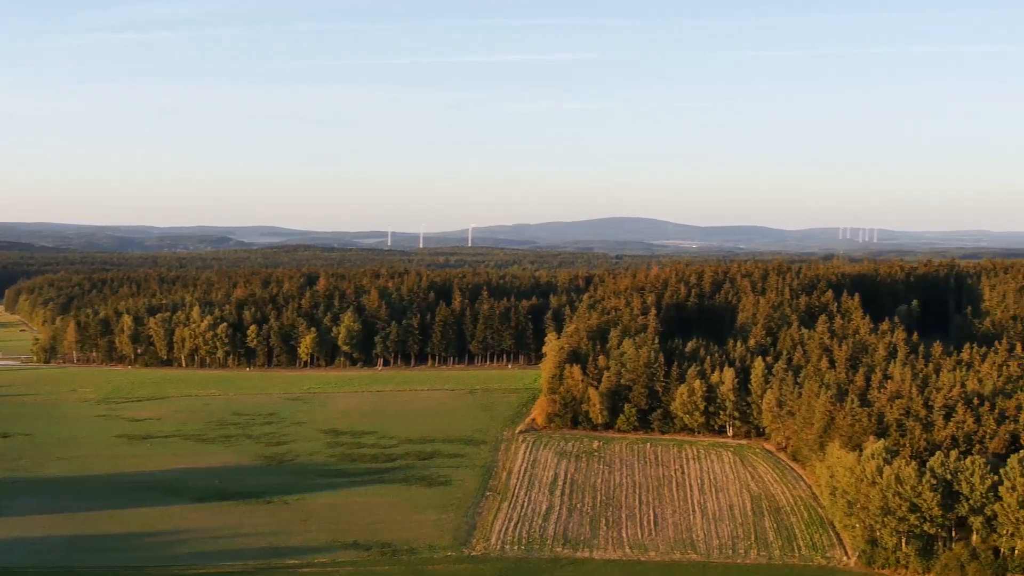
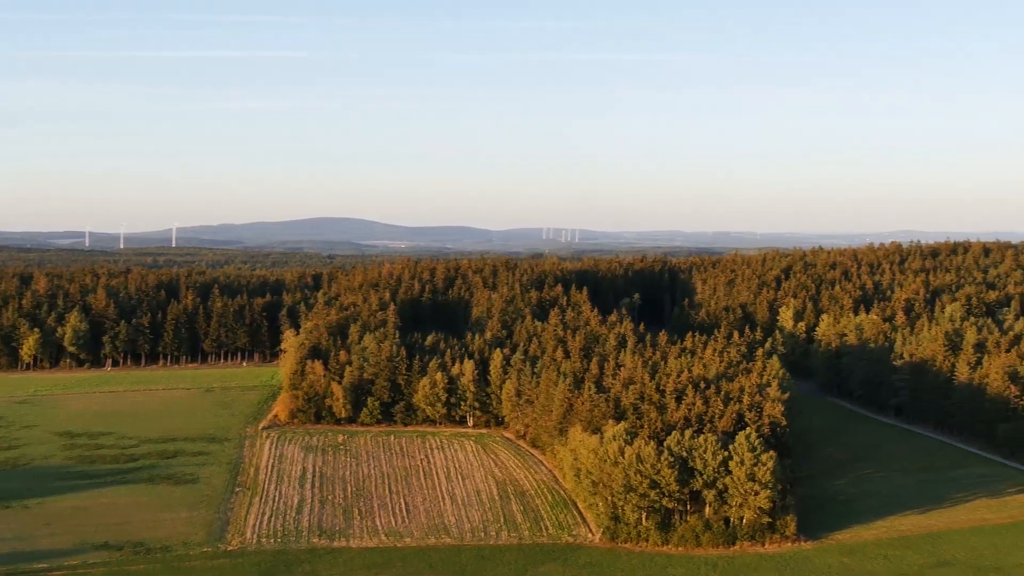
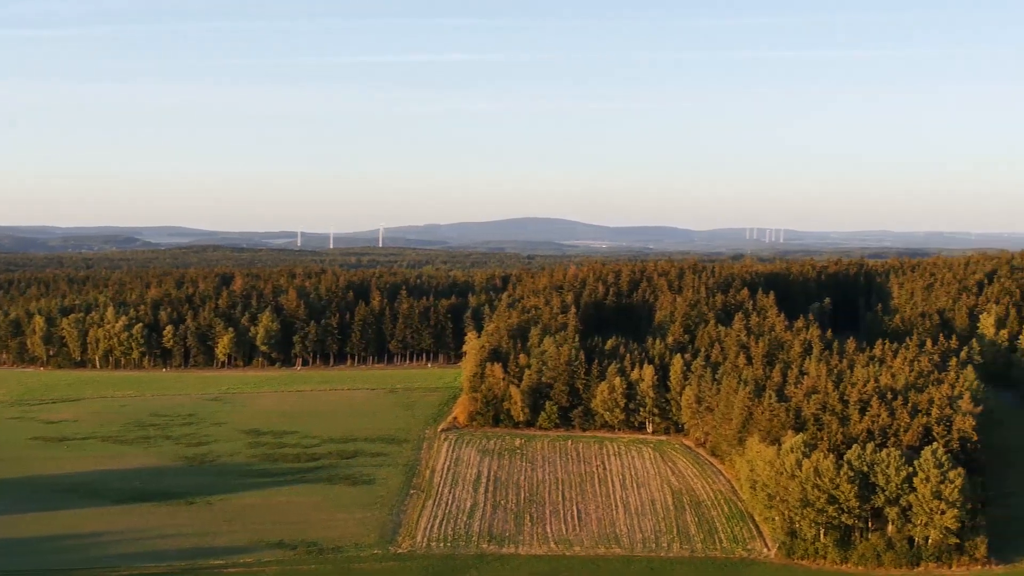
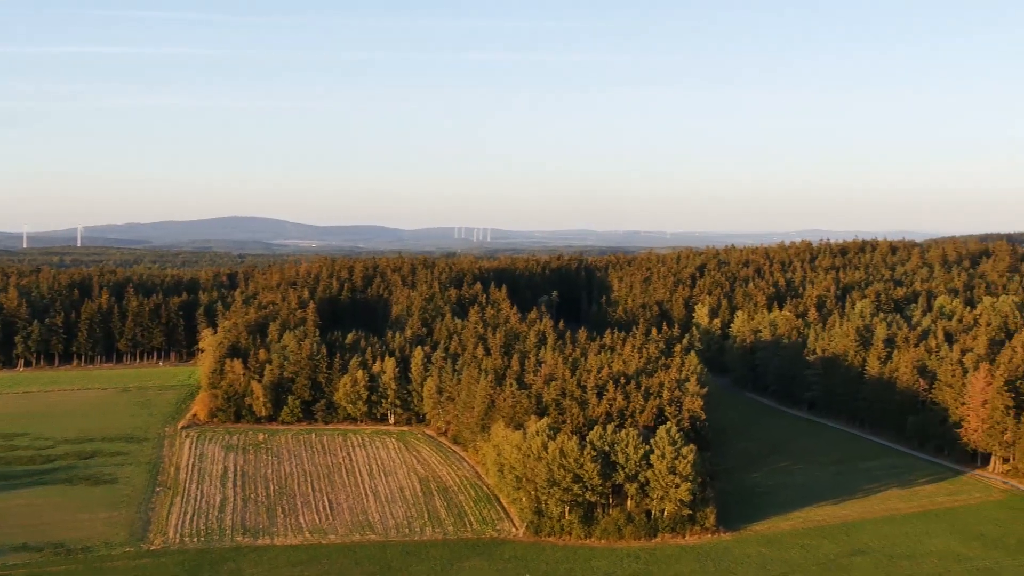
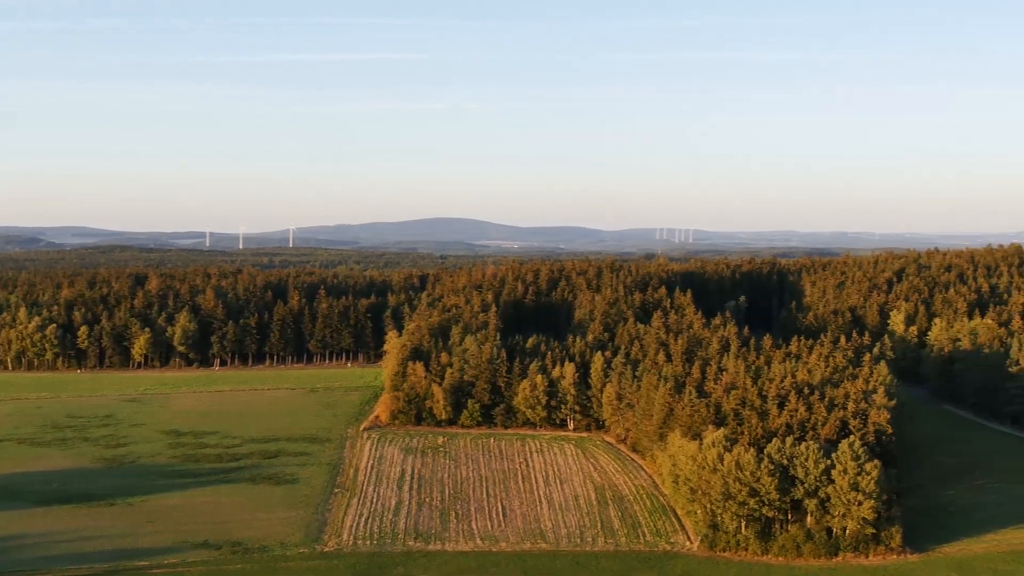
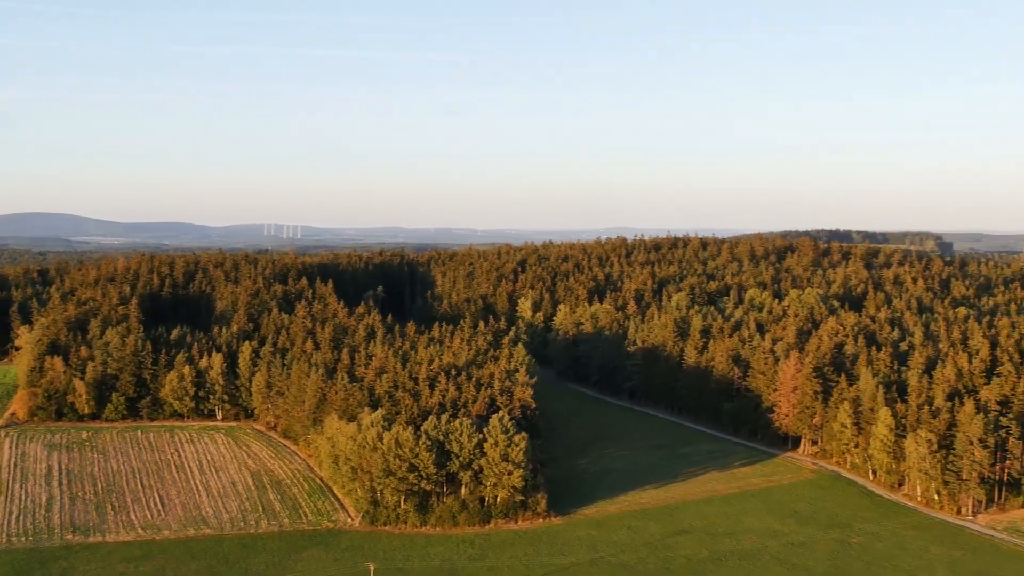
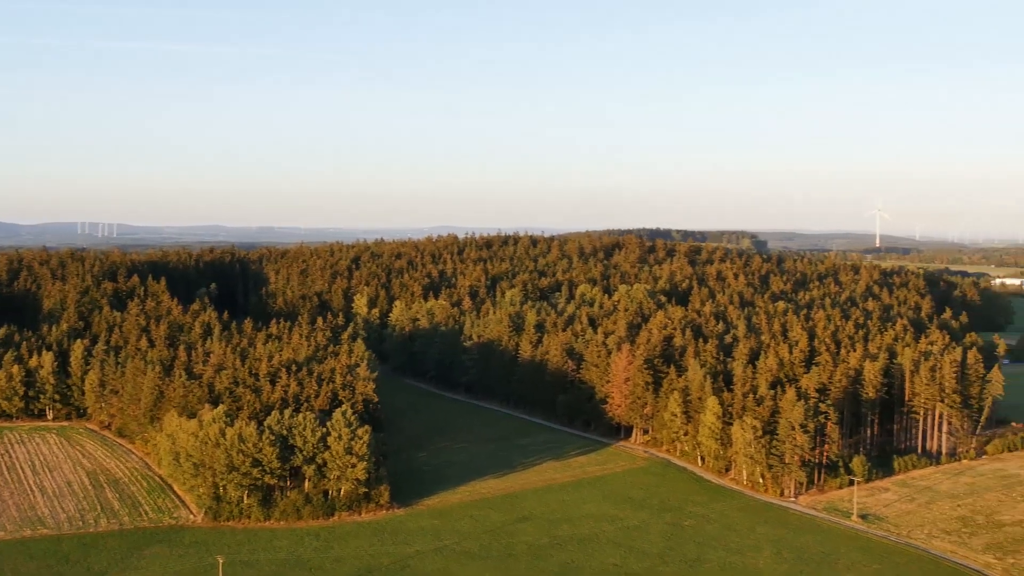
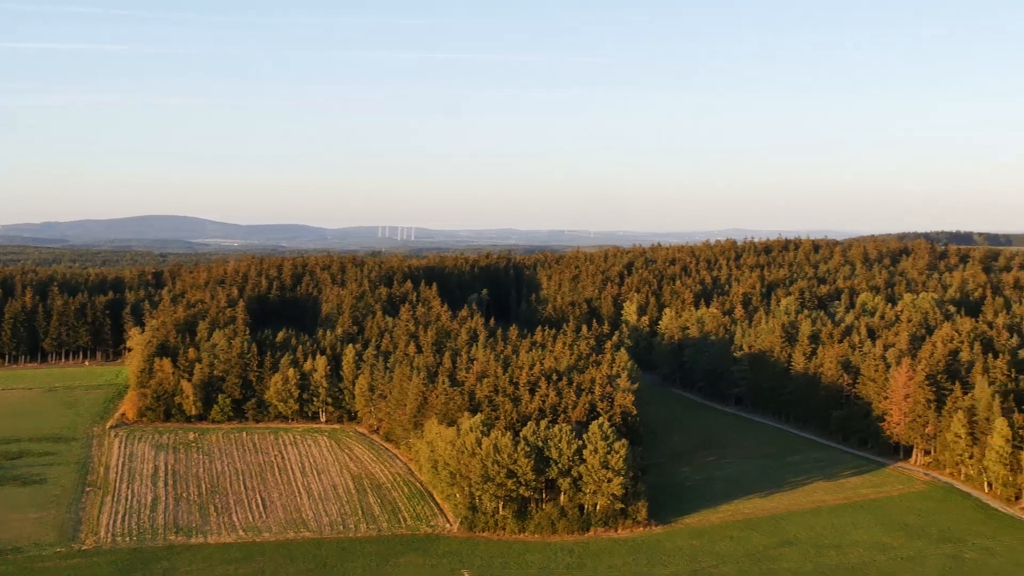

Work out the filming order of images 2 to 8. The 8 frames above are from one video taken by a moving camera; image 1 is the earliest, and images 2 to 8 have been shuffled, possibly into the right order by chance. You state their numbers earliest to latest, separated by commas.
3, 5, 2, 4, 8, 6, 7
